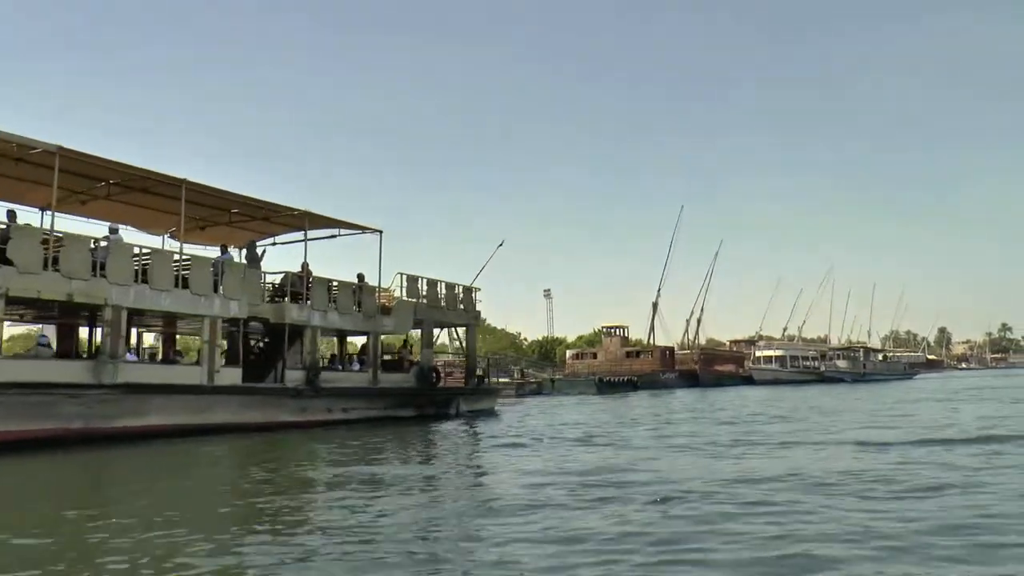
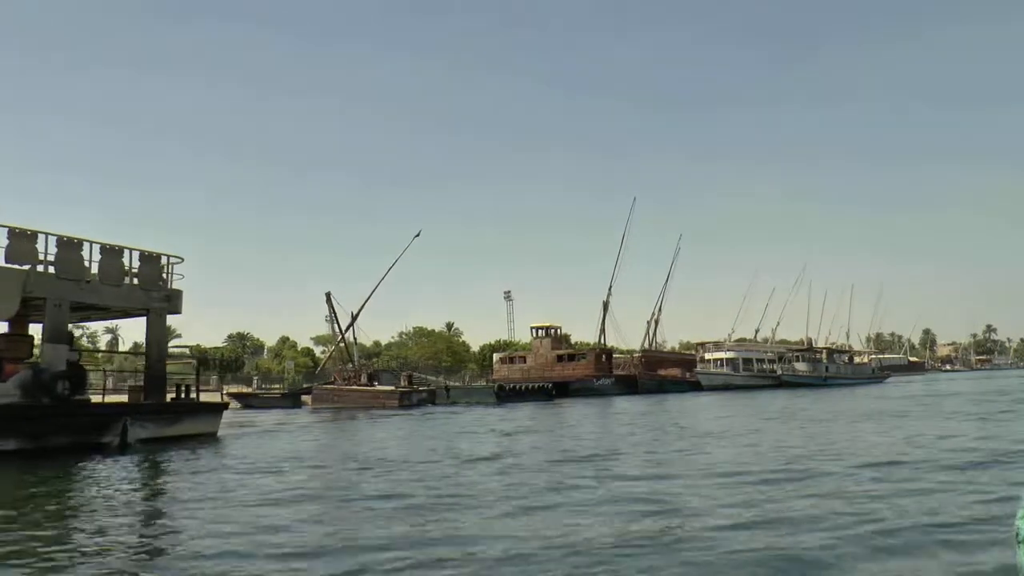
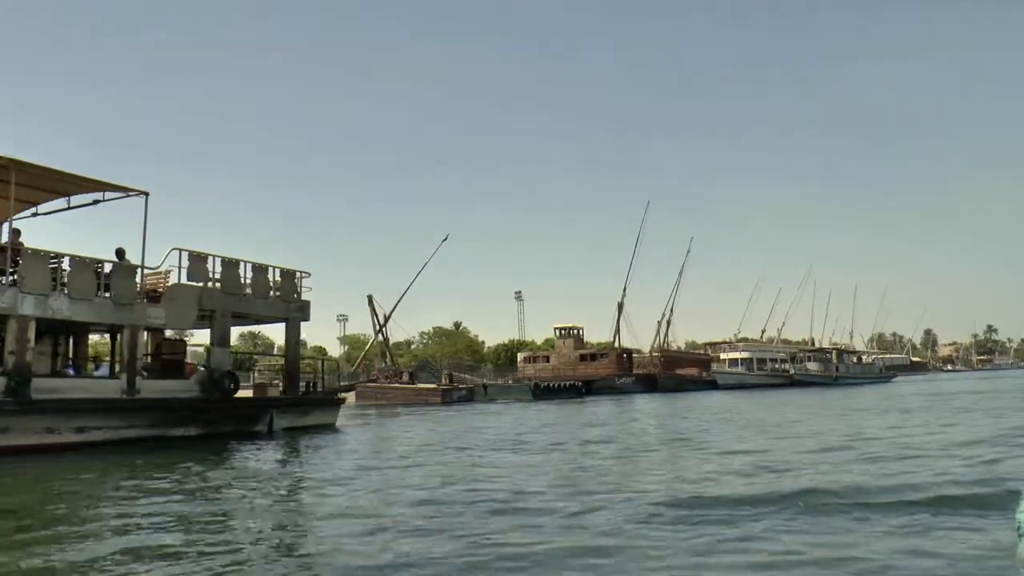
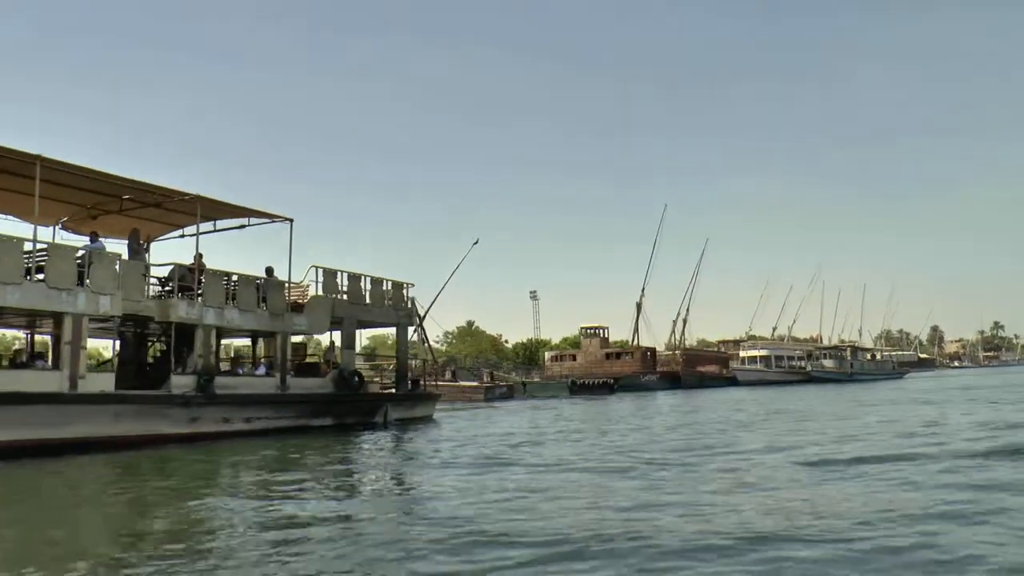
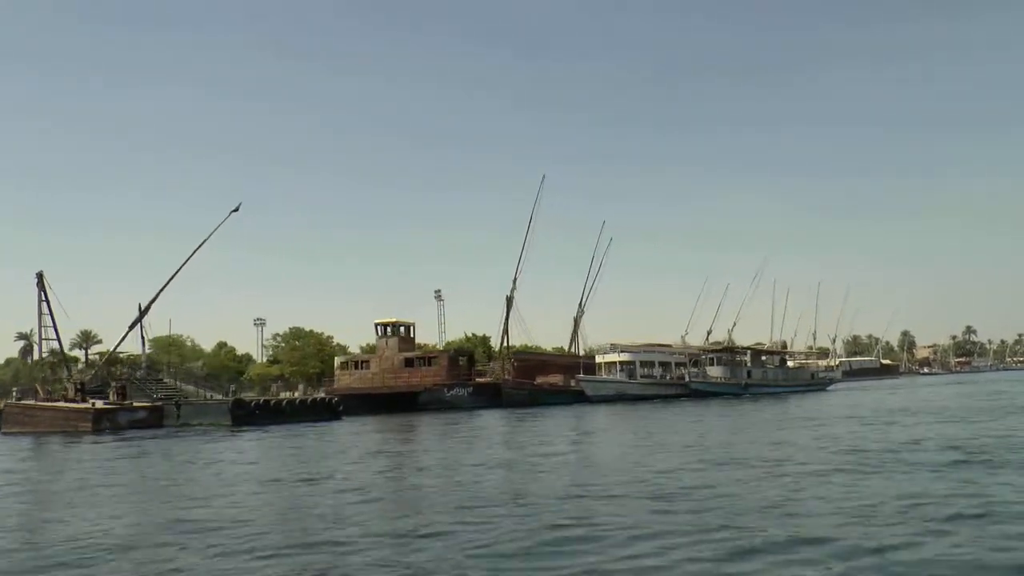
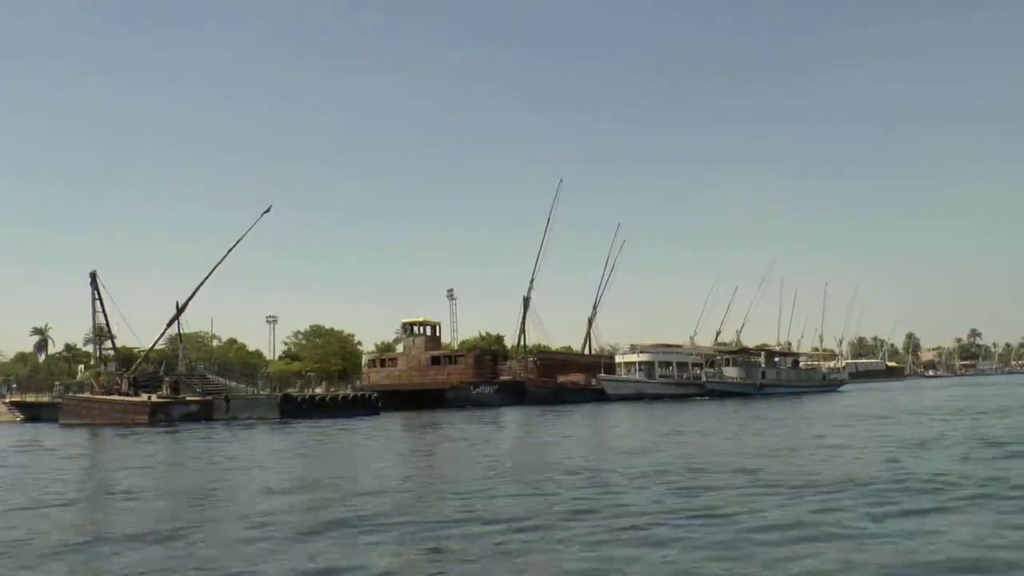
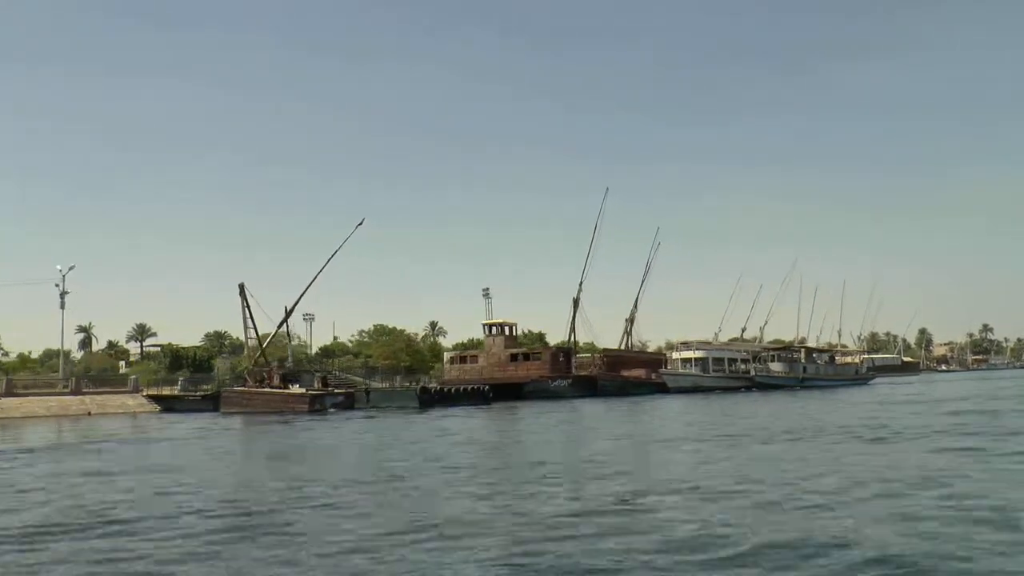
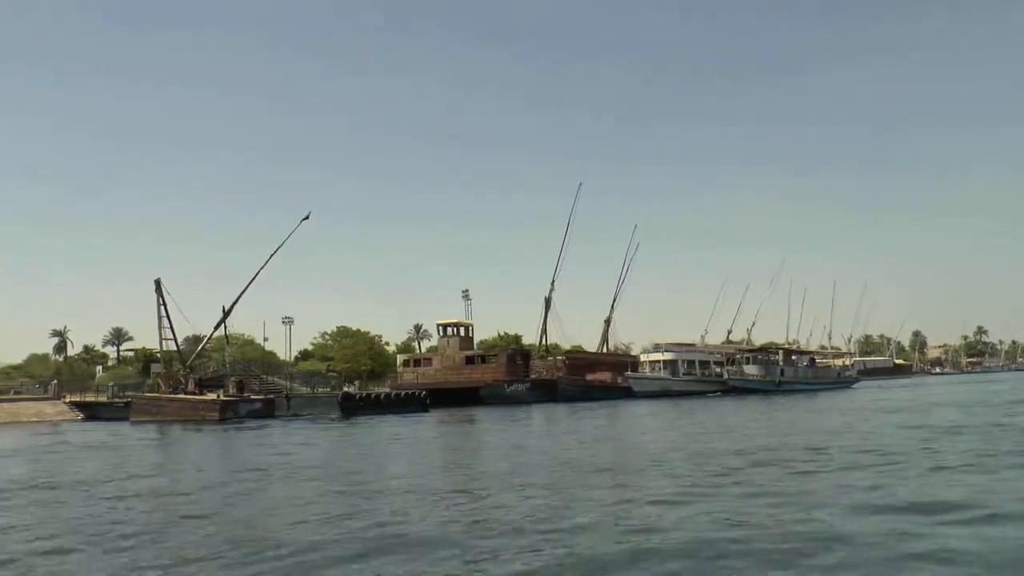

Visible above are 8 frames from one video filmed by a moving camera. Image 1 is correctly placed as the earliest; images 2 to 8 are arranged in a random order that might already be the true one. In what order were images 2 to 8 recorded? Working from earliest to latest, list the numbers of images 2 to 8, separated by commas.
4, 3, 2, 7, 8, 6, 5
